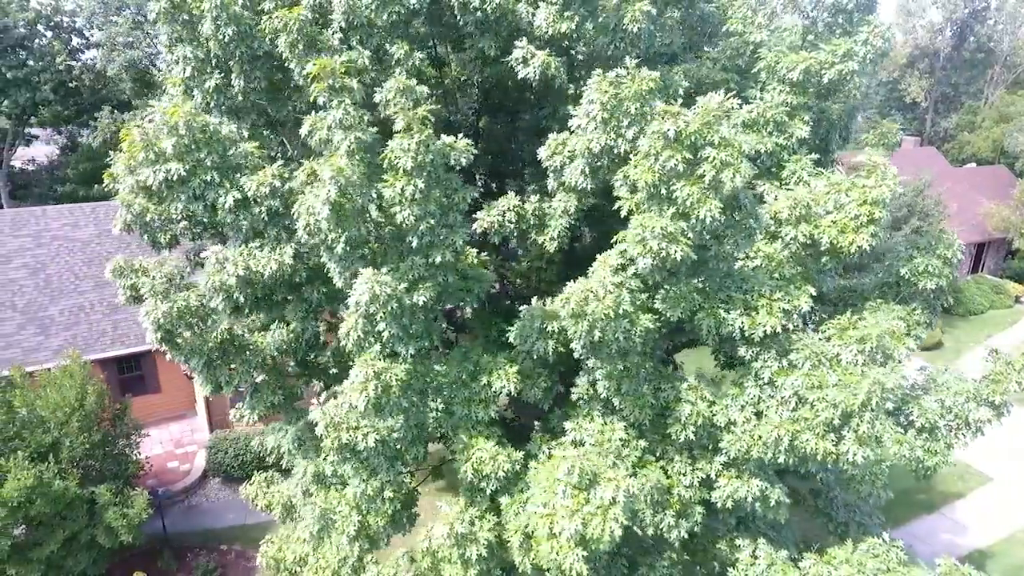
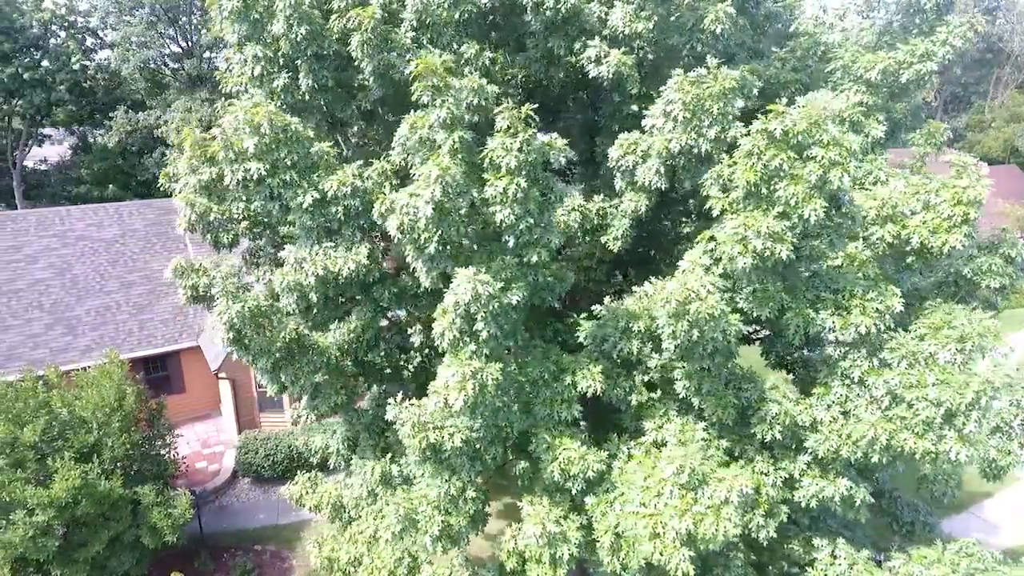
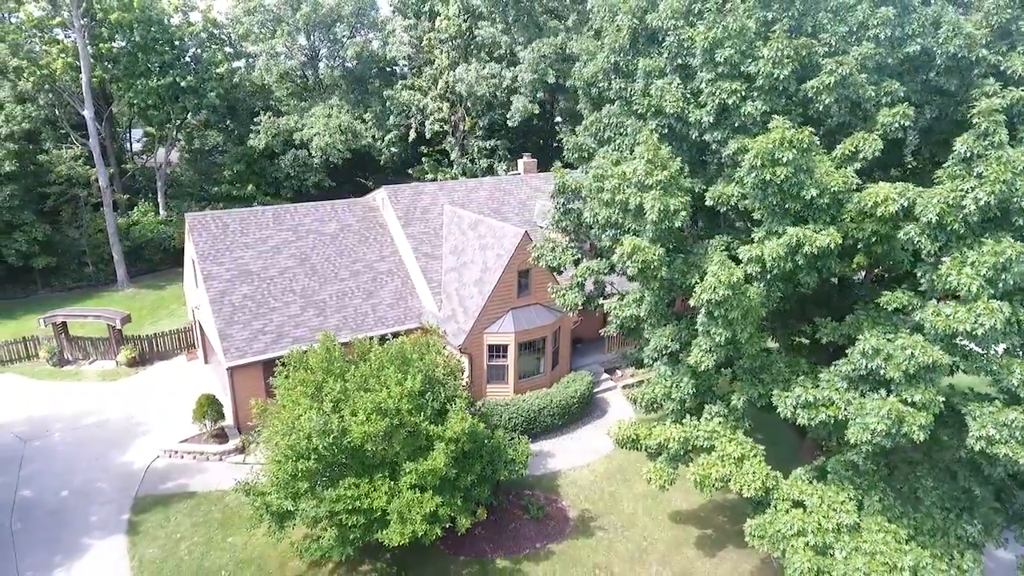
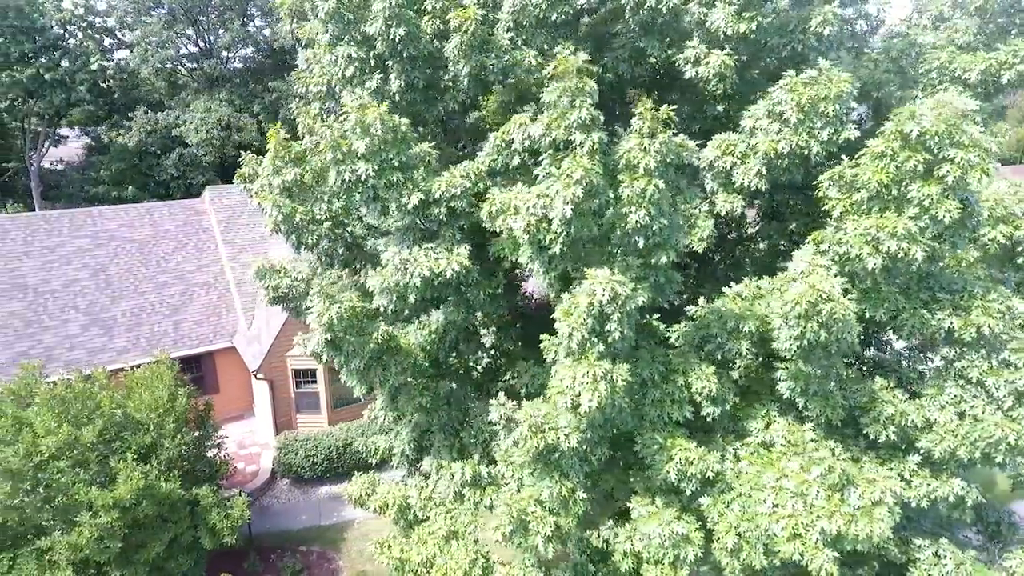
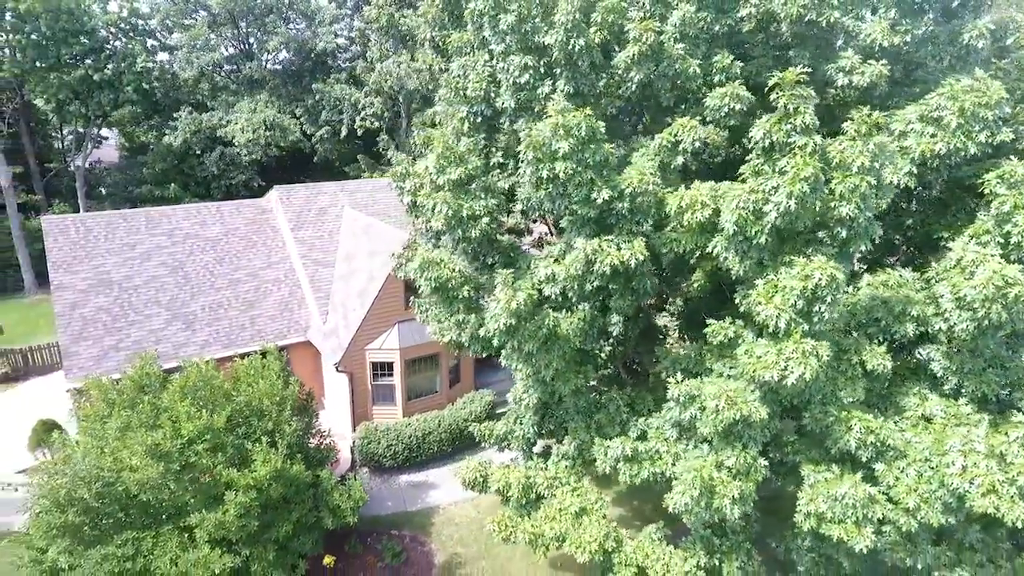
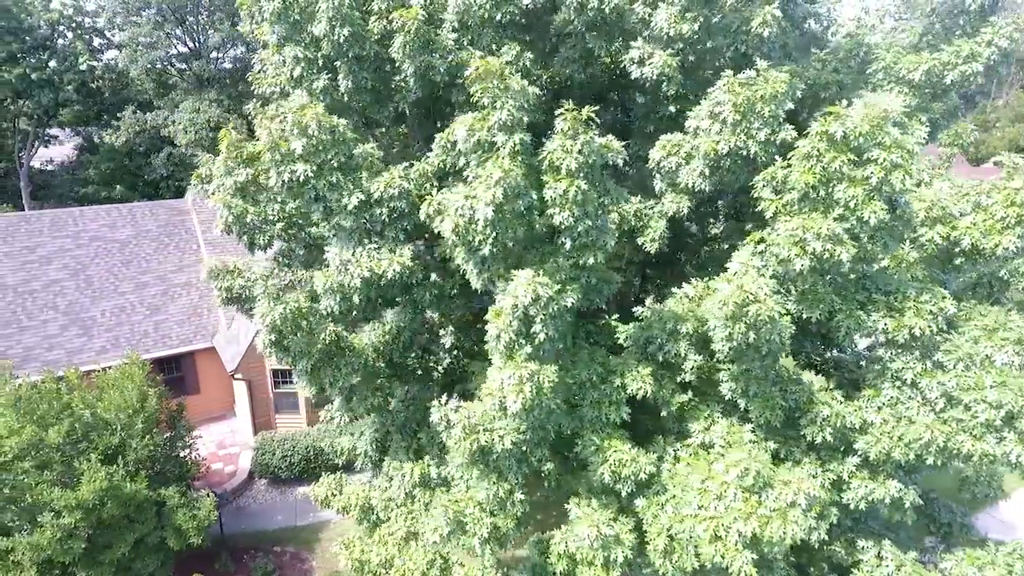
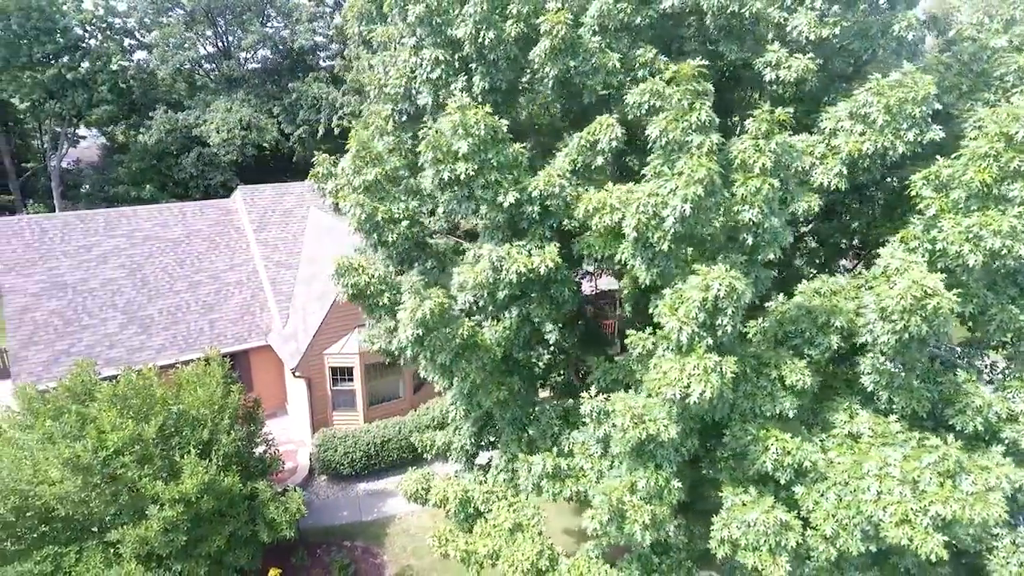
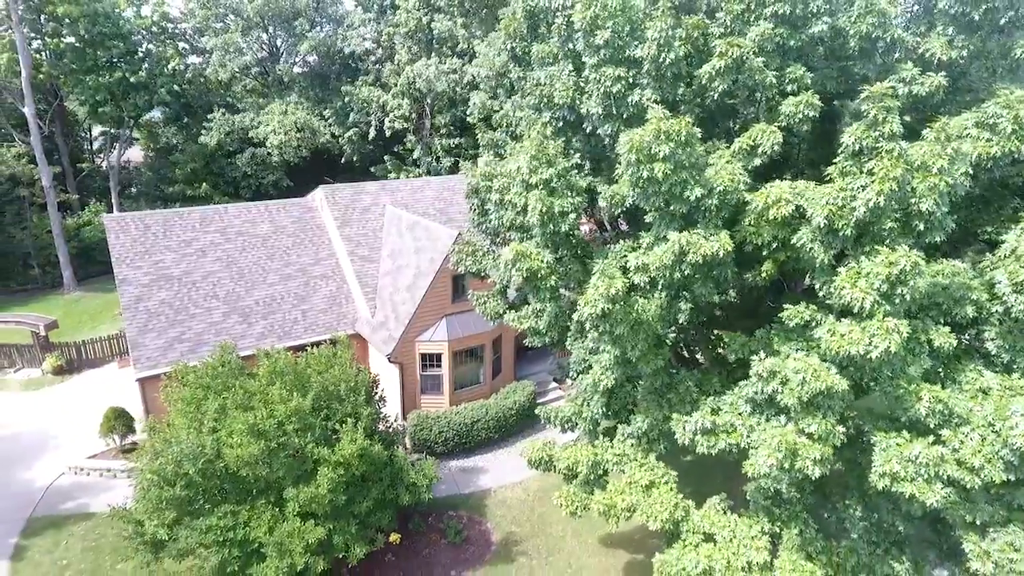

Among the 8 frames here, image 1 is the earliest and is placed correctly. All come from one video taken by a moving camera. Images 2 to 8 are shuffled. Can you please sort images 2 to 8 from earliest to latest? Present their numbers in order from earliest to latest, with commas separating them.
2, 6, 4, 7, 5, 8, 3
